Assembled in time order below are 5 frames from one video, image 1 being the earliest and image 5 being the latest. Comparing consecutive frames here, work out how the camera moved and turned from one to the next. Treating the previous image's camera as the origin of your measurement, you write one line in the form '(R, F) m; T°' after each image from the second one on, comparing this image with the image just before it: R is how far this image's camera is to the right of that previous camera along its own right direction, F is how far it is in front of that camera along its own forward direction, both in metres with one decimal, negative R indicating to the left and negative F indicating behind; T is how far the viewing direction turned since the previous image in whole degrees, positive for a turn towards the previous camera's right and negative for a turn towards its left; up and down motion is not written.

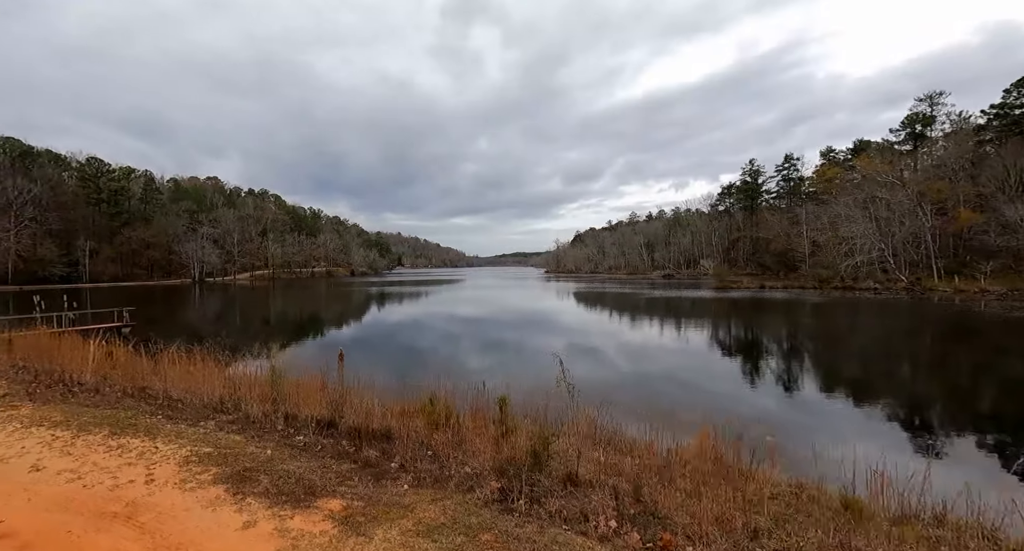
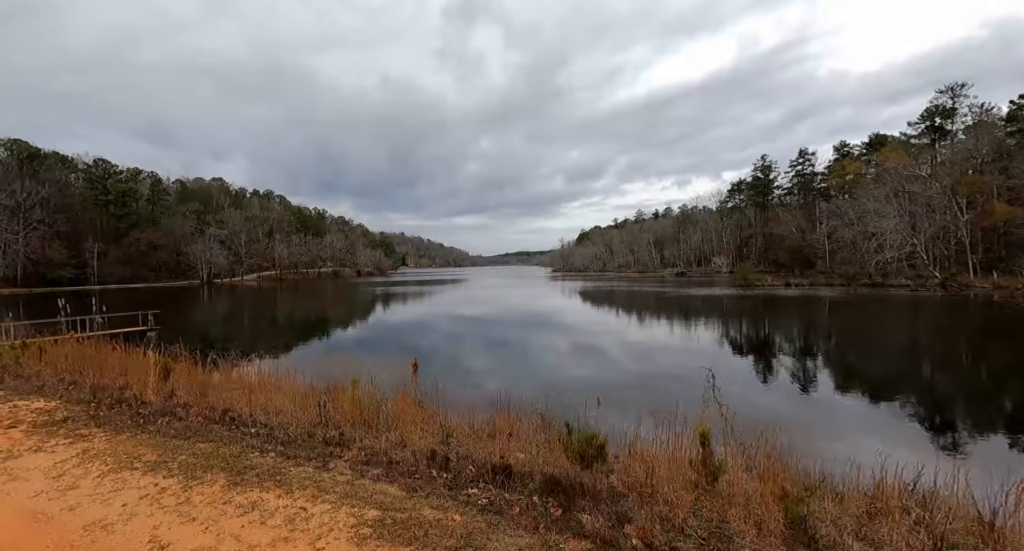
(-0.8, +0.5) m; 0°
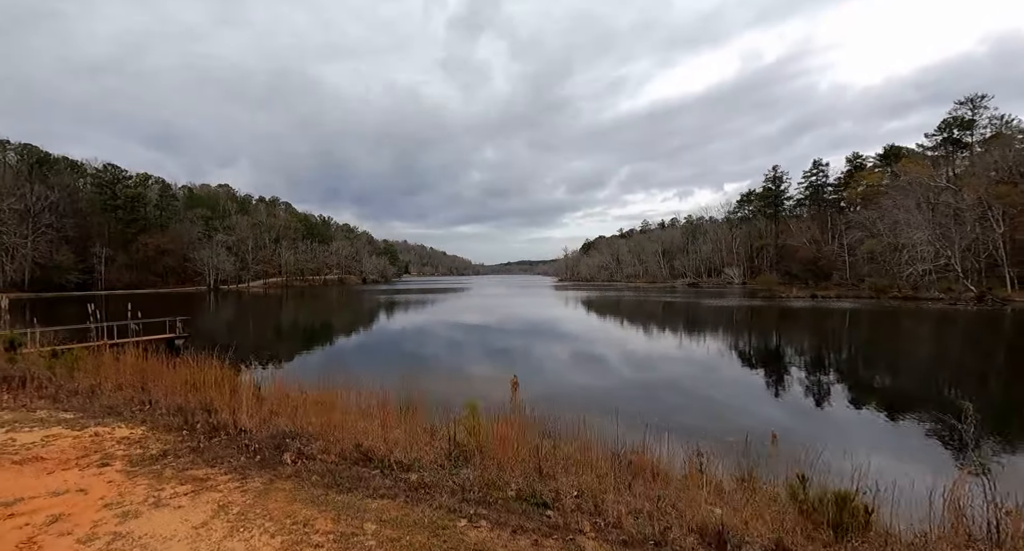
(-0.9, +0.5) m; 0°
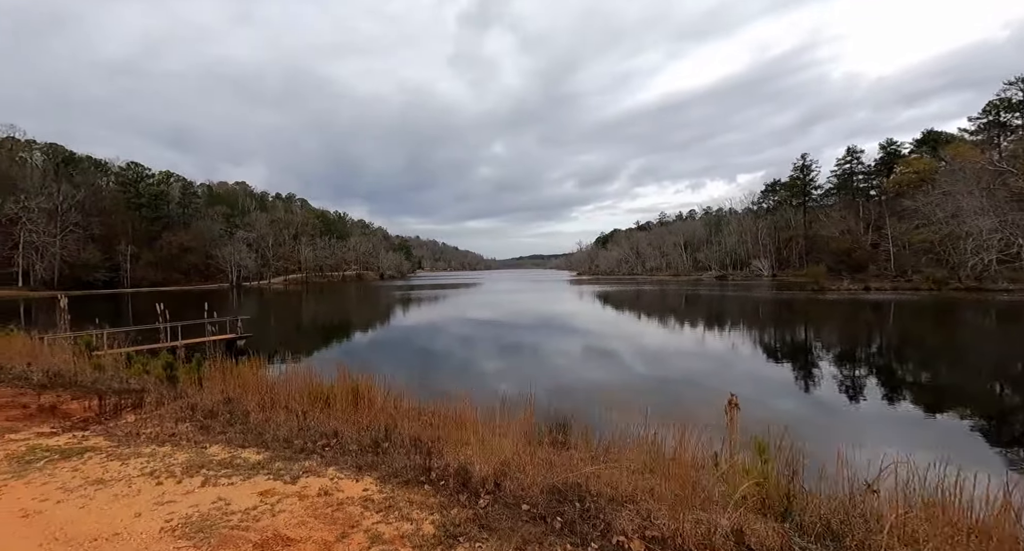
(-1.3, +0.7) m; -1°
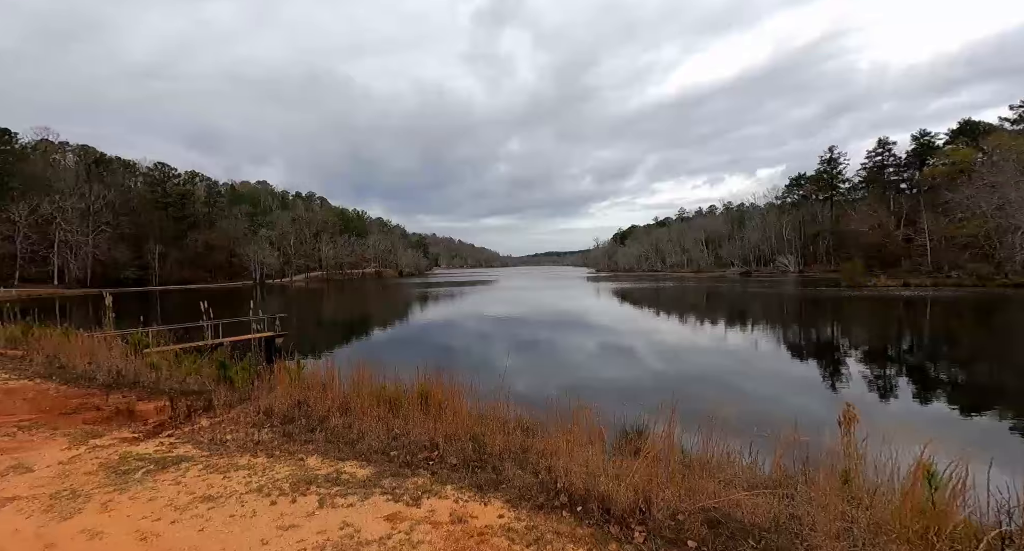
(-0.4, +0.2) m; -2°
